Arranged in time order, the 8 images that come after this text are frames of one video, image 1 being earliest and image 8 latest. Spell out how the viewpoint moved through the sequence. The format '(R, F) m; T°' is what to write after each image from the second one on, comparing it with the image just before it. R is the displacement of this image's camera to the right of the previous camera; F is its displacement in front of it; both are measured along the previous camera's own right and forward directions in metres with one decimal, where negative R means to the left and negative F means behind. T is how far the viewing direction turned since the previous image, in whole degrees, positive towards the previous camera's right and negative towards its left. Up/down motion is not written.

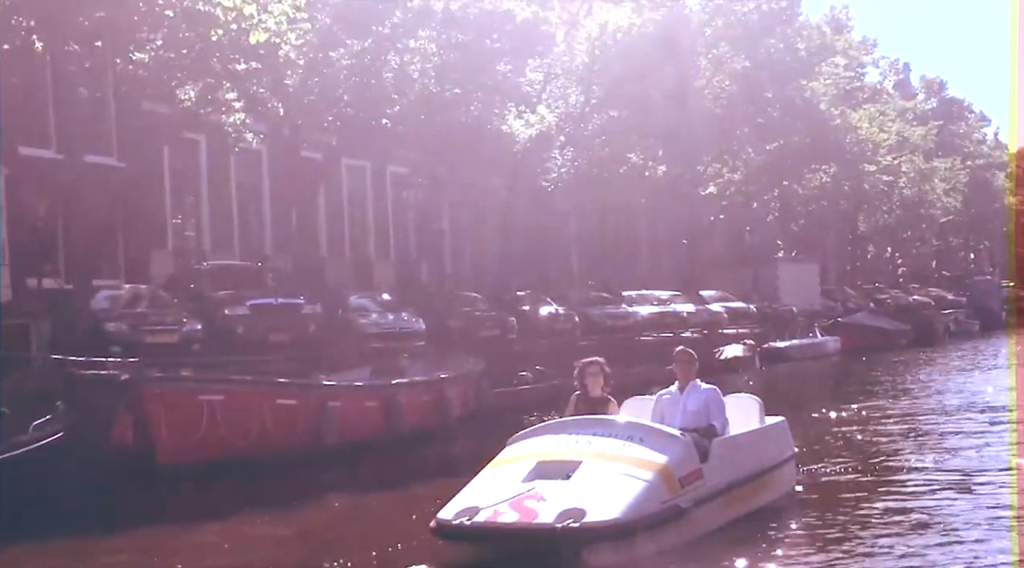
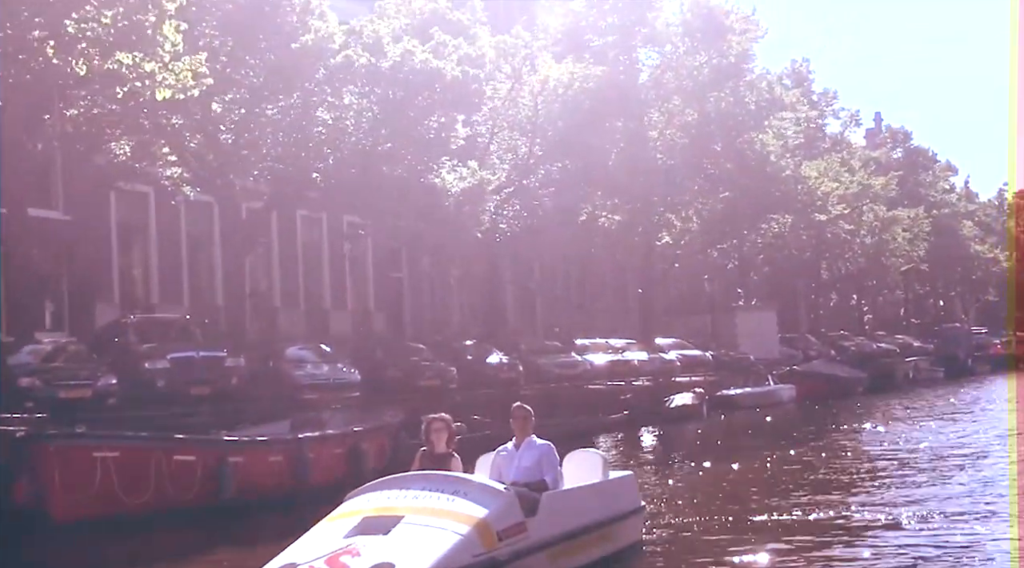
(+0.8, -0.2) m; +1°
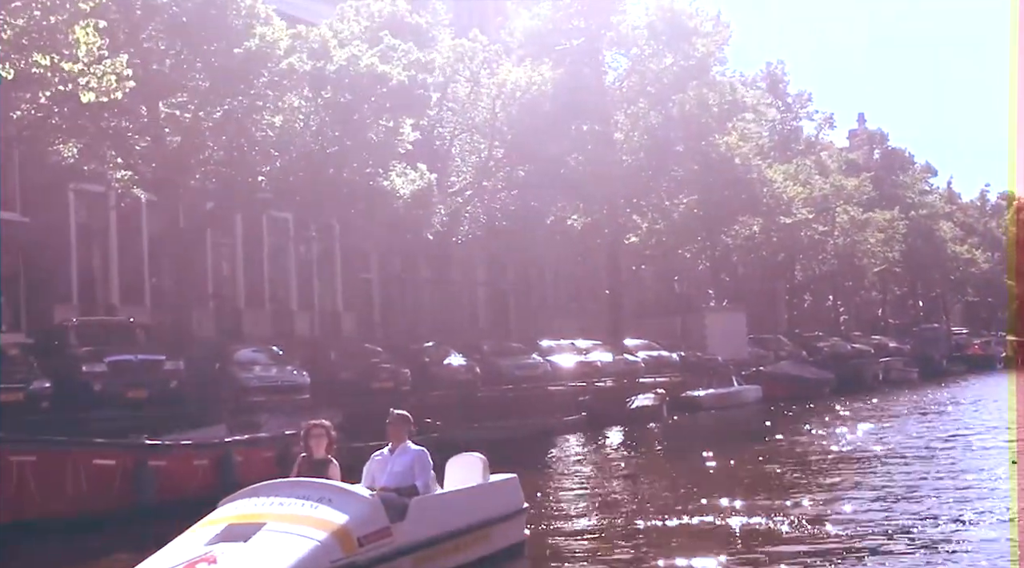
(+0.6, -0.1) m; +1°
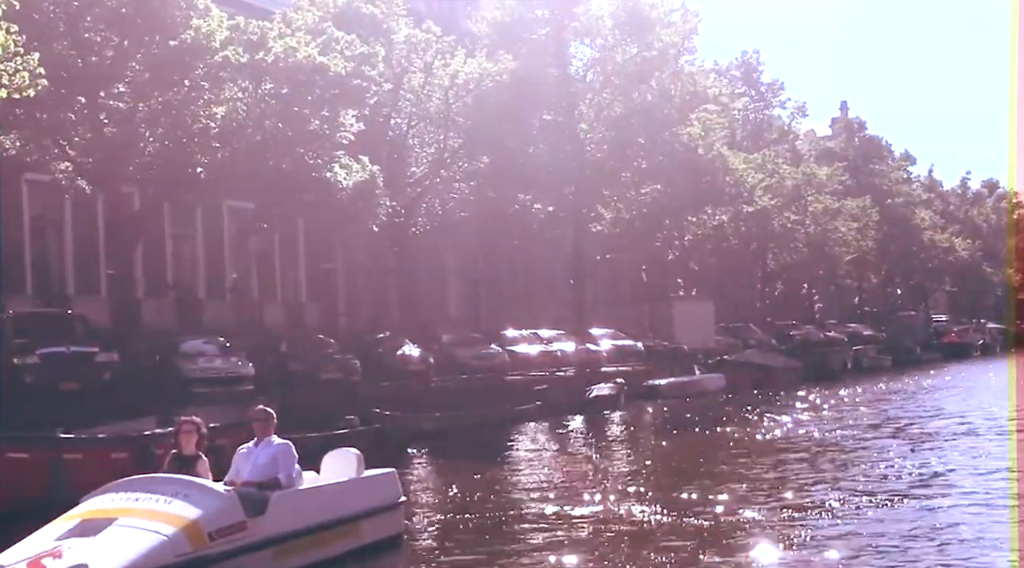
(+0.7, -0.1) m; +1°
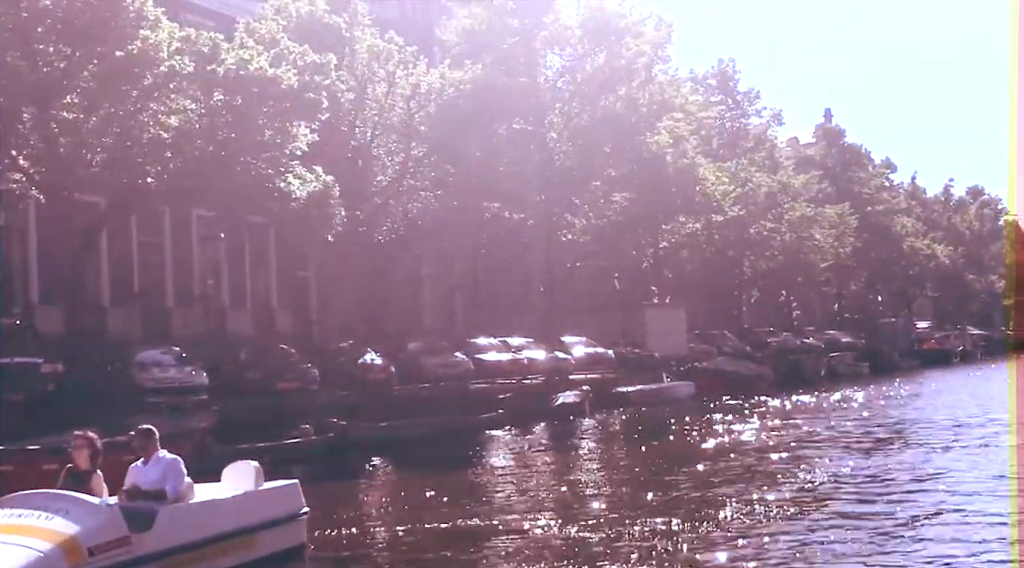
(+0.6, -0.1) m; +1°
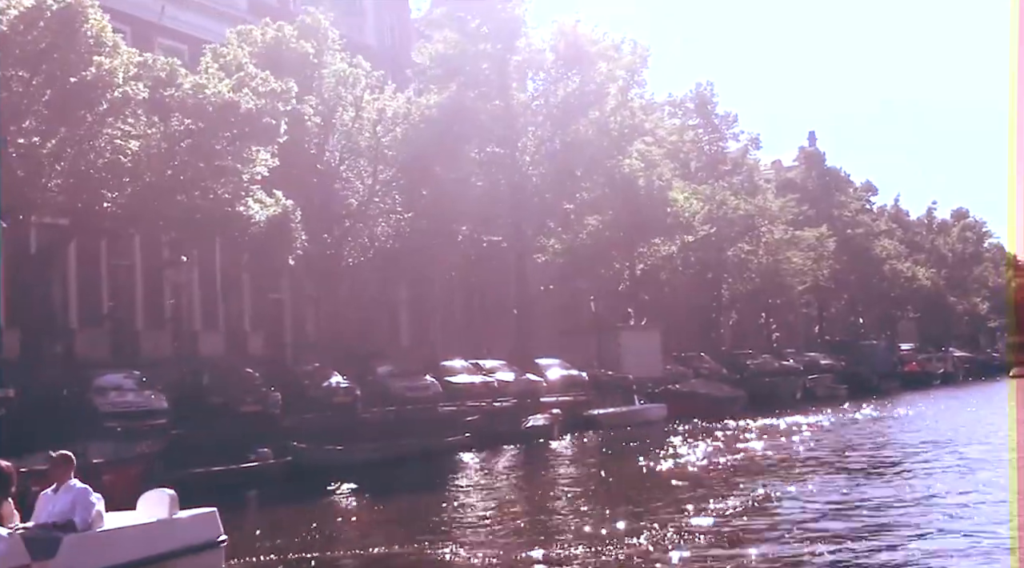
(+0.5, -0.1) m; +1°
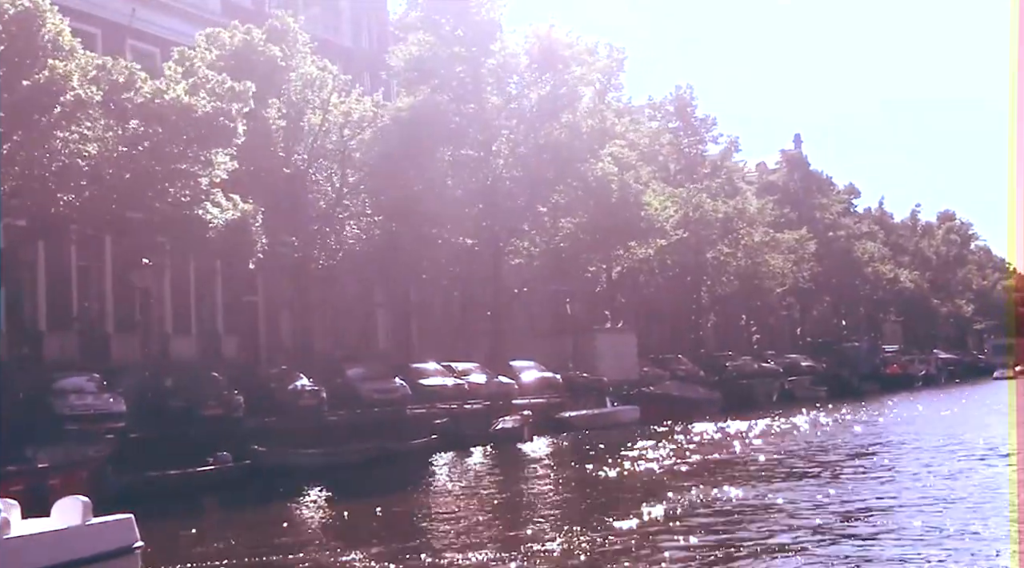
(+0.5, -0.1) m; +1°
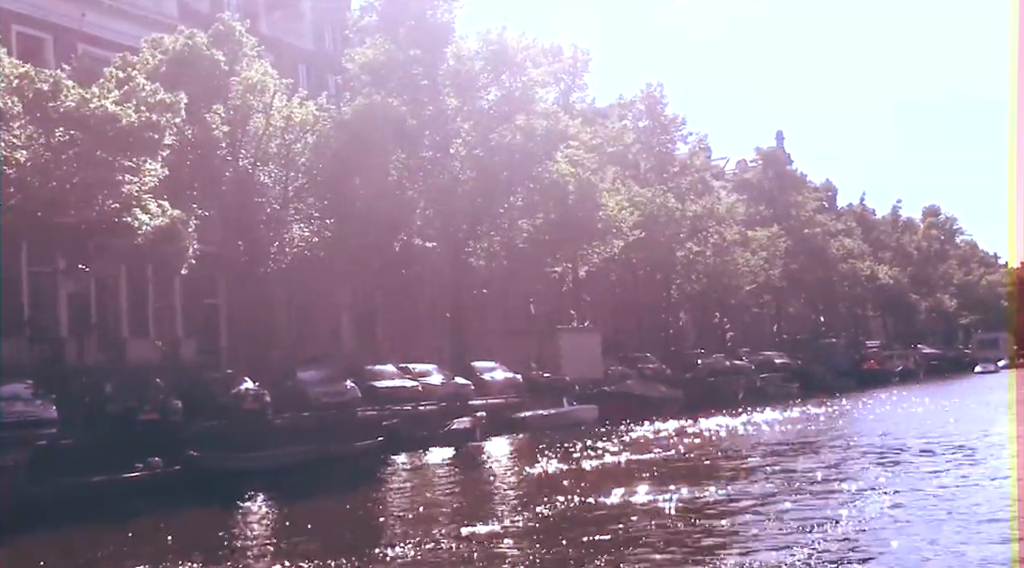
(+1.0, -0.2) m; +1°
